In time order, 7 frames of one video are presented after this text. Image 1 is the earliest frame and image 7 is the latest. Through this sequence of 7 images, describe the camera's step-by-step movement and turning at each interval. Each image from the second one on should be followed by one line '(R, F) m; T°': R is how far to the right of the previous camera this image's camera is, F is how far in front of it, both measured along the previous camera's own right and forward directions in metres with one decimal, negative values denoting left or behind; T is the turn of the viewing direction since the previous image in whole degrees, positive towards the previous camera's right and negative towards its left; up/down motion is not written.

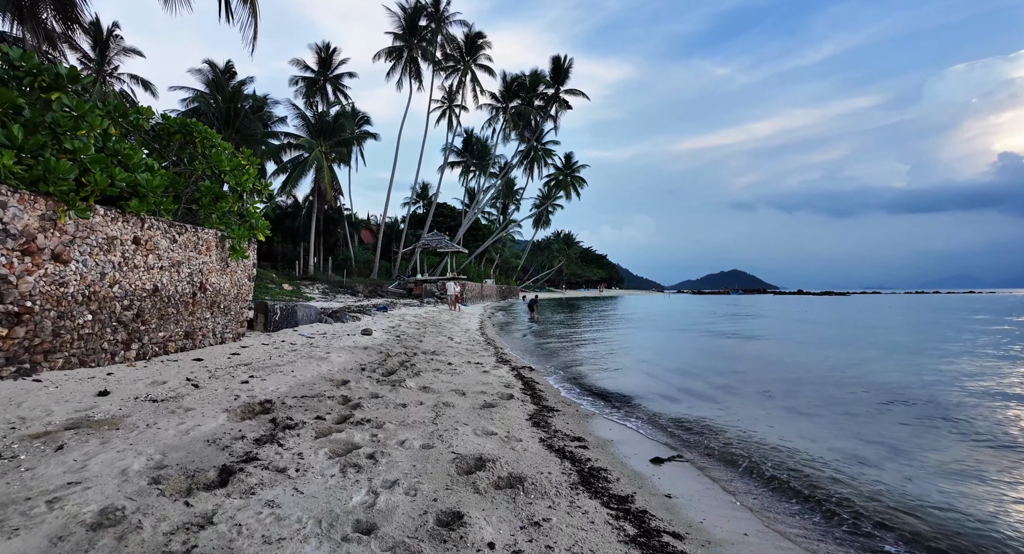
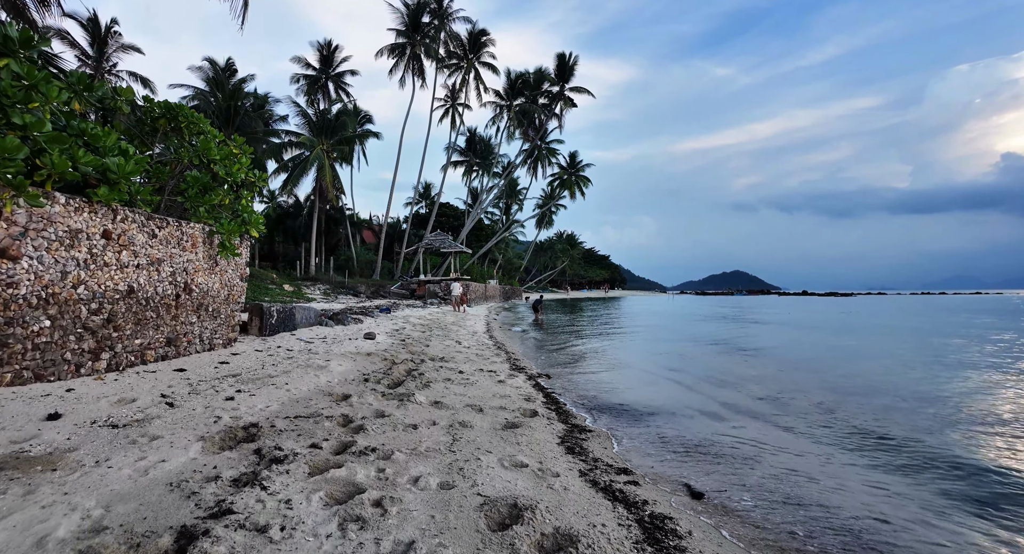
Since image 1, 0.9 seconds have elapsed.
(-0.2, +0.6) m; 0°
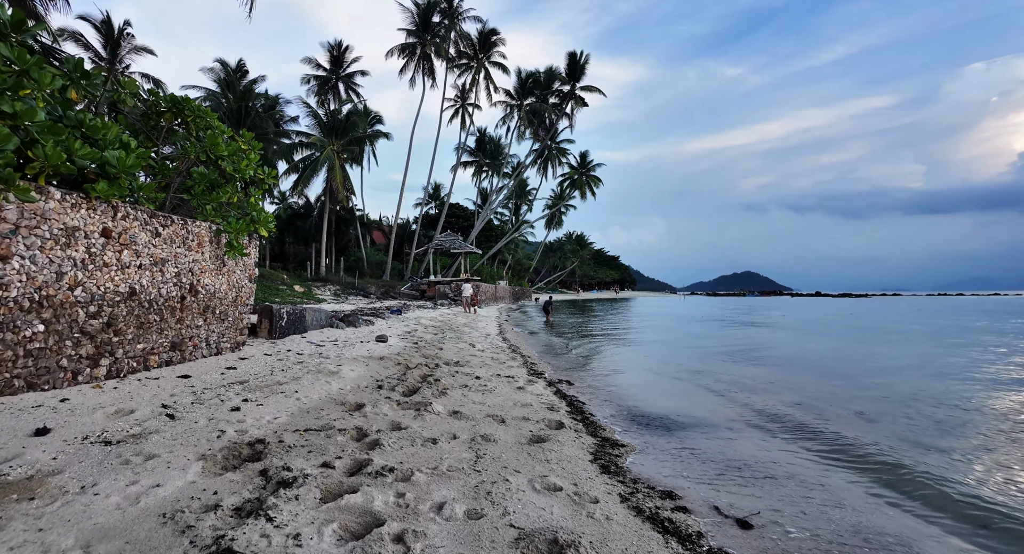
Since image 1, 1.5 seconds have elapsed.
(-0.1, +0.3) m; -1°
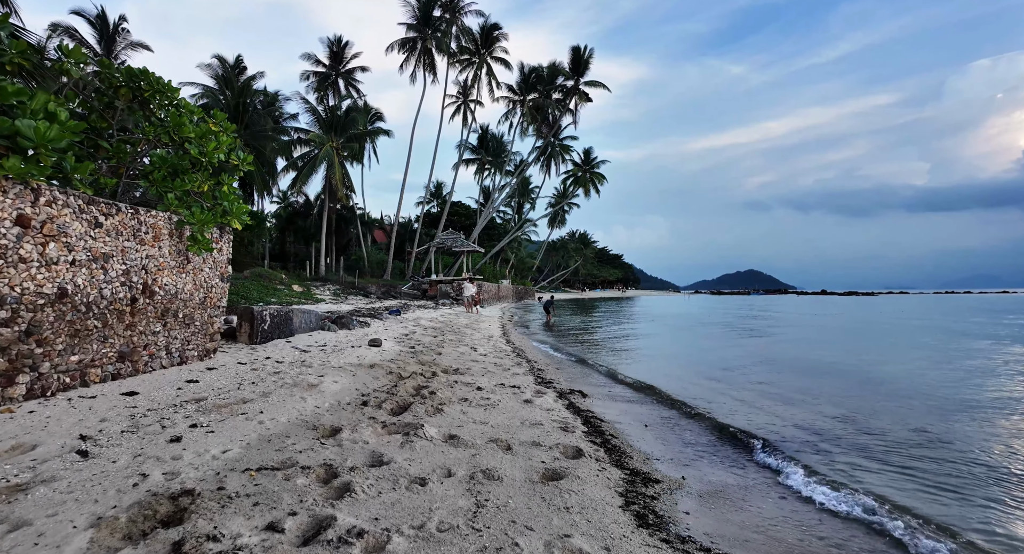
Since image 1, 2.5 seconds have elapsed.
(0.0, +0.7) m; 0°
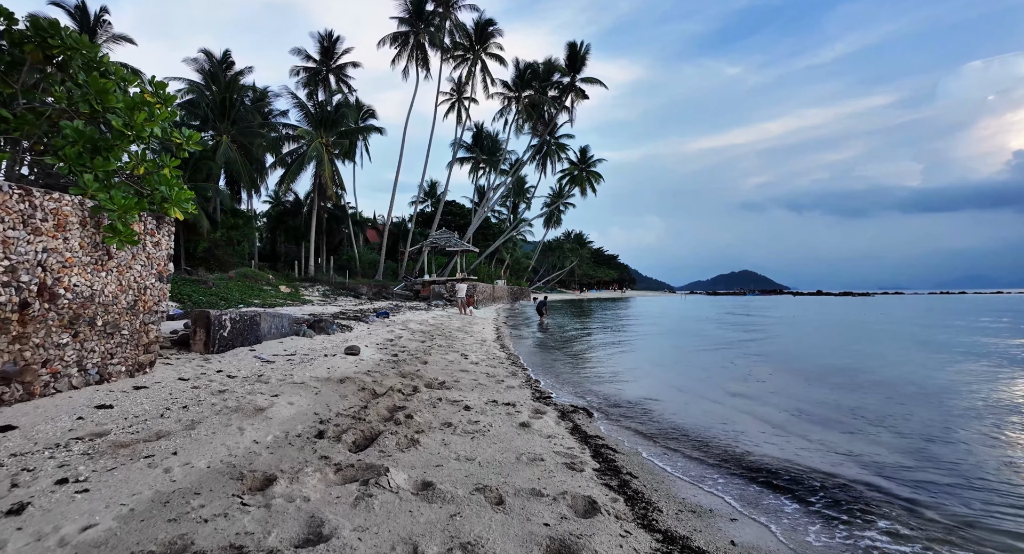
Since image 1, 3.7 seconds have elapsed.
(0.0, +0.9) m; +1°
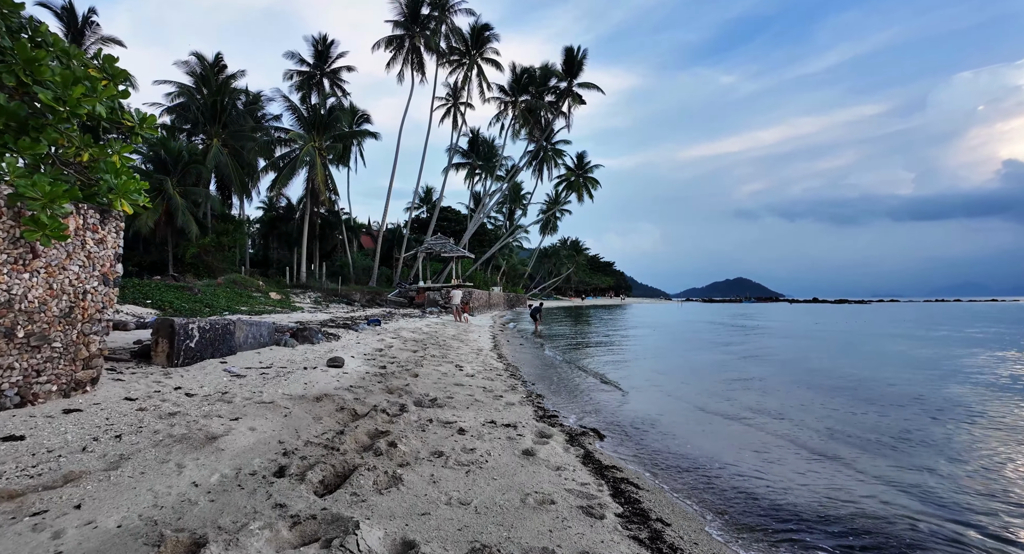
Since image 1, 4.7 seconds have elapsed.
(-0.1, +0.6) m; +1°
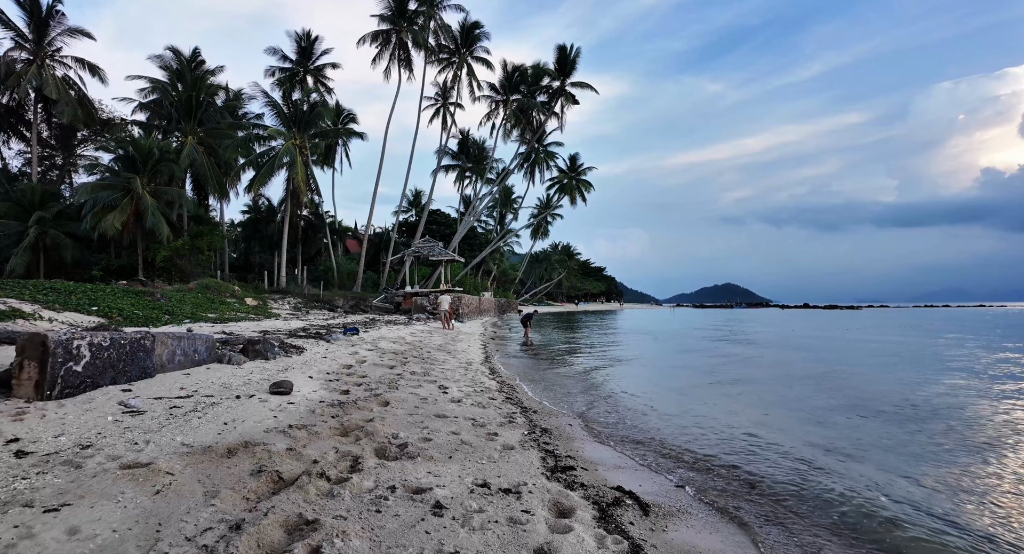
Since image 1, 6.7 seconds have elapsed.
(-0.1, +1.4) m; +1°
